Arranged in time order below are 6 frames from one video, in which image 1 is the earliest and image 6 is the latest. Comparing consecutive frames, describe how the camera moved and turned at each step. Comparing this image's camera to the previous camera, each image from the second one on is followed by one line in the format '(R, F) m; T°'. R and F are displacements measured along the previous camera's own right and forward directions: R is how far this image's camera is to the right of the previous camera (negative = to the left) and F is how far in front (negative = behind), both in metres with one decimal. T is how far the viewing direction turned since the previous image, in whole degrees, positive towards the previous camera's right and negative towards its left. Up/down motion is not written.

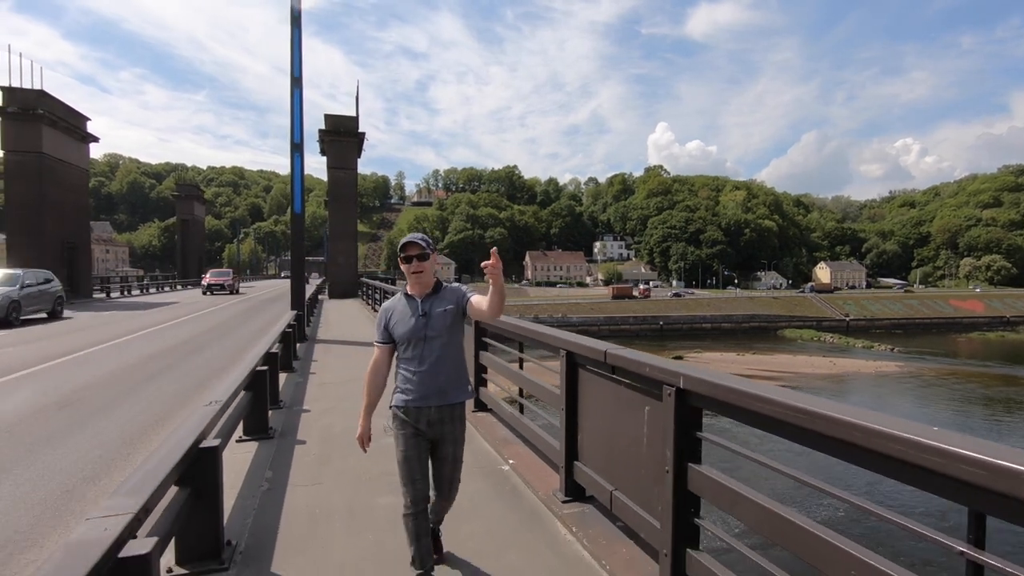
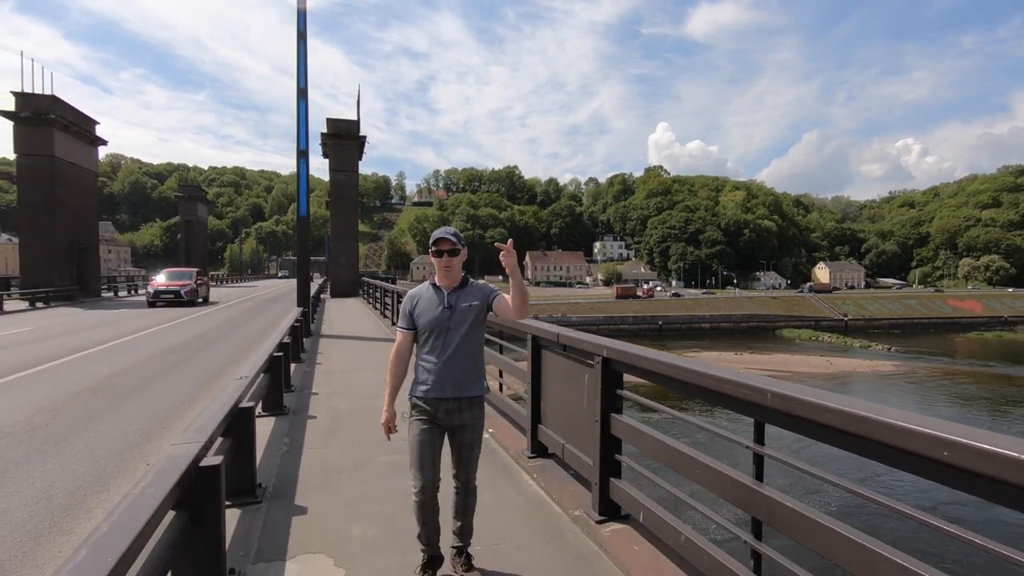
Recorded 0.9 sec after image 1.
(+0.1, -0.5) m; 0°
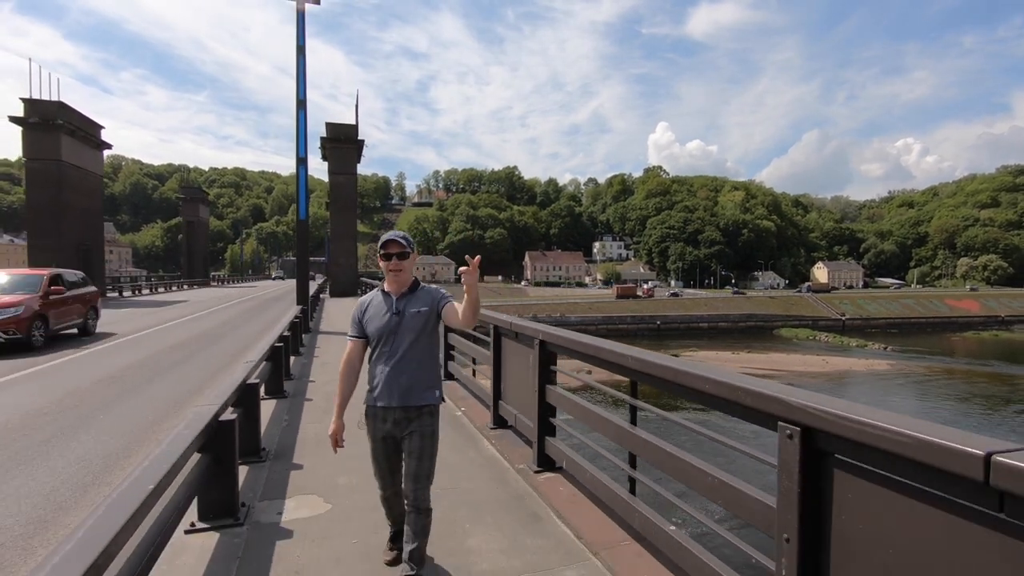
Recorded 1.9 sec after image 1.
(+0.2, -0.5) m; 0°
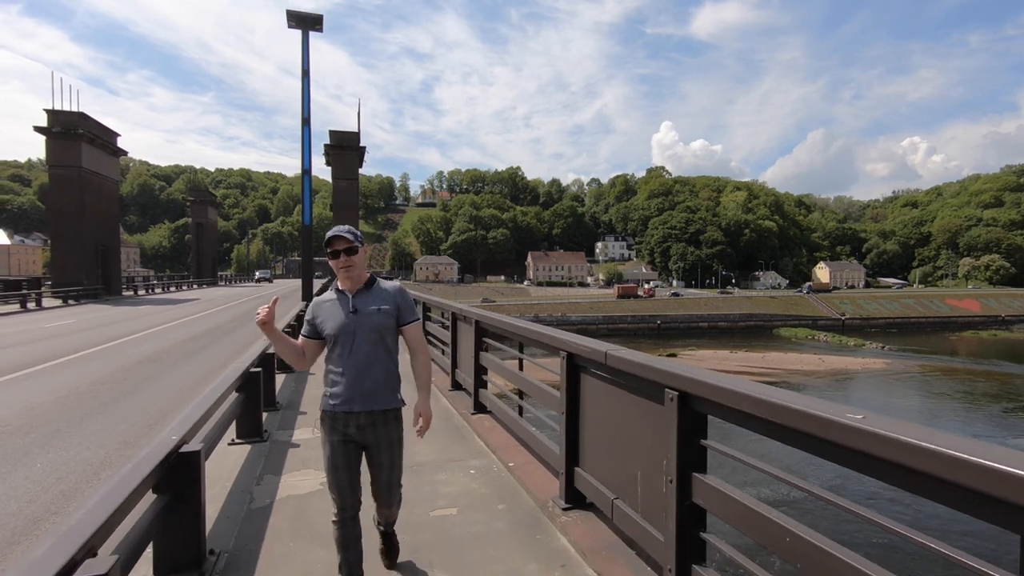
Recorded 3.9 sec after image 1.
(+0.4, -1.0) m; 0°
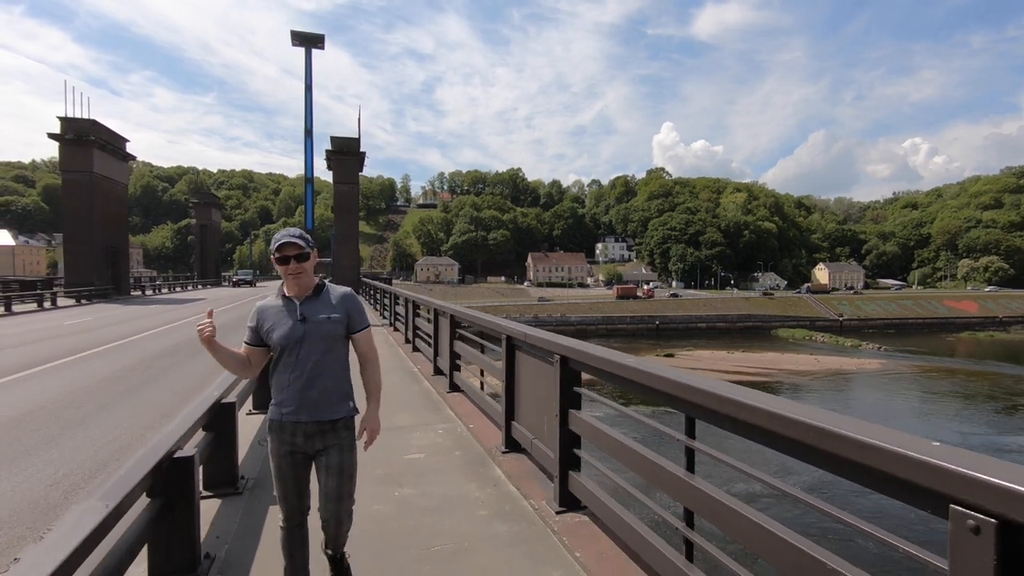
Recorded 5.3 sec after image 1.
(+0.2, -0.7) m; 0°
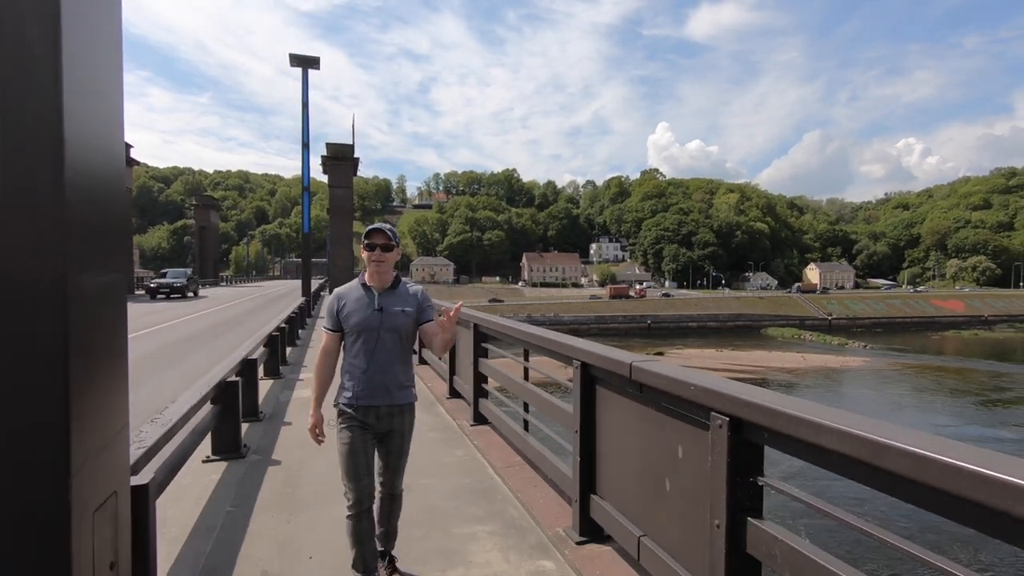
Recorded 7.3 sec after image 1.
(+0.4, -1.1) m; 0°
